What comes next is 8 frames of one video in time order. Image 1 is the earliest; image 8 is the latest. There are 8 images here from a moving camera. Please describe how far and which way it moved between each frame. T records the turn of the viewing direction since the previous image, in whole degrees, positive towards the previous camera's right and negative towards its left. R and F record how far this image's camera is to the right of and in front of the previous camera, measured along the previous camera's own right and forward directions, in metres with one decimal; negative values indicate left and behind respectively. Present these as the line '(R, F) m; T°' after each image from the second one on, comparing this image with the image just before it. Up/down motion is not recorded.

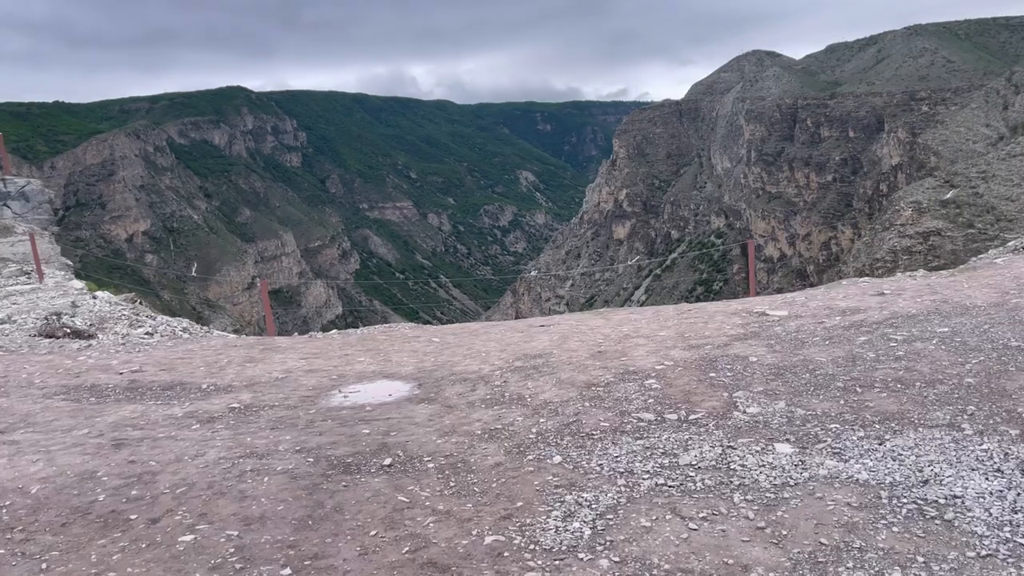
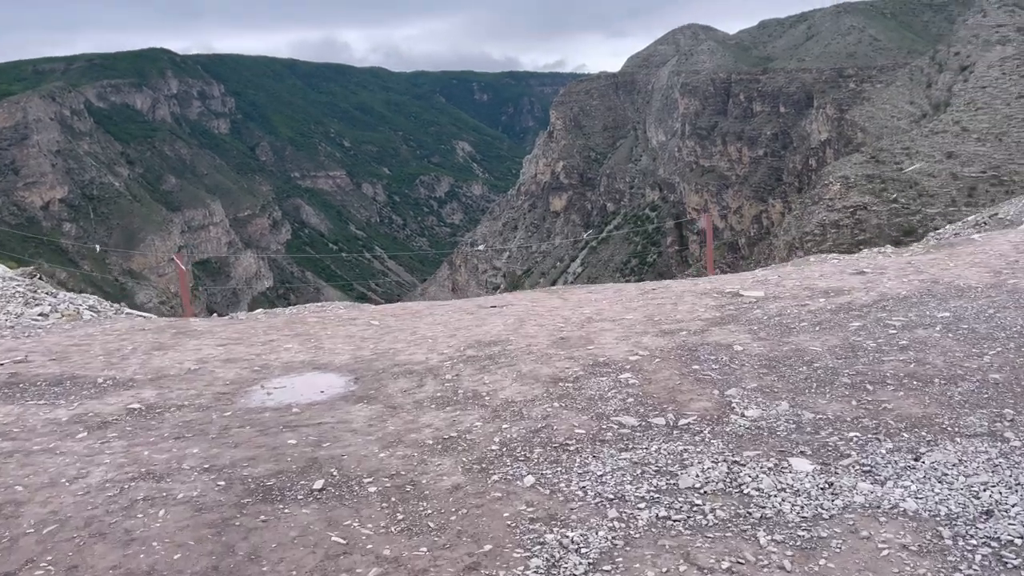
(-0.1, +1.0) m; +4°
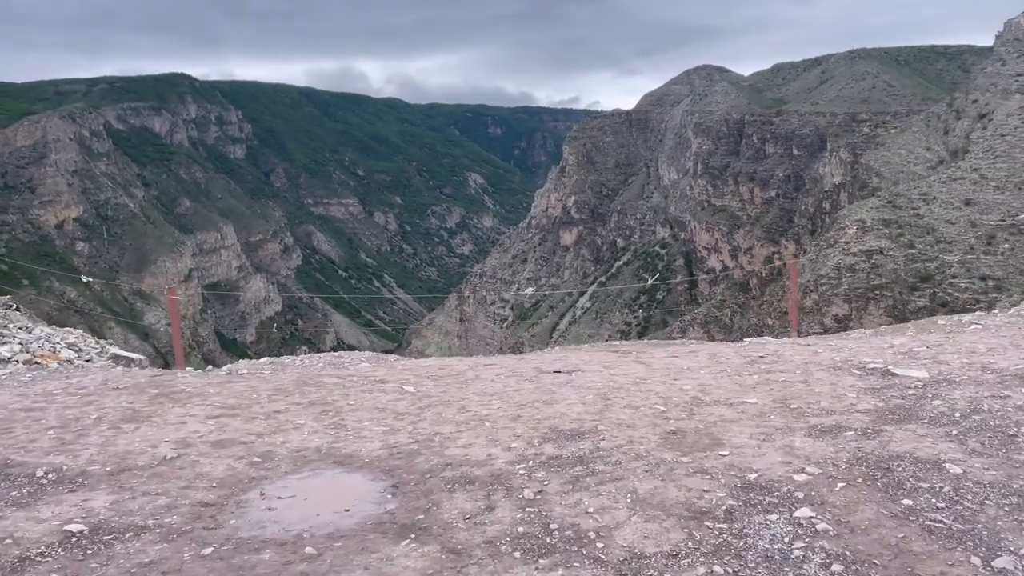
(-0.6, +1.9) m; -1°
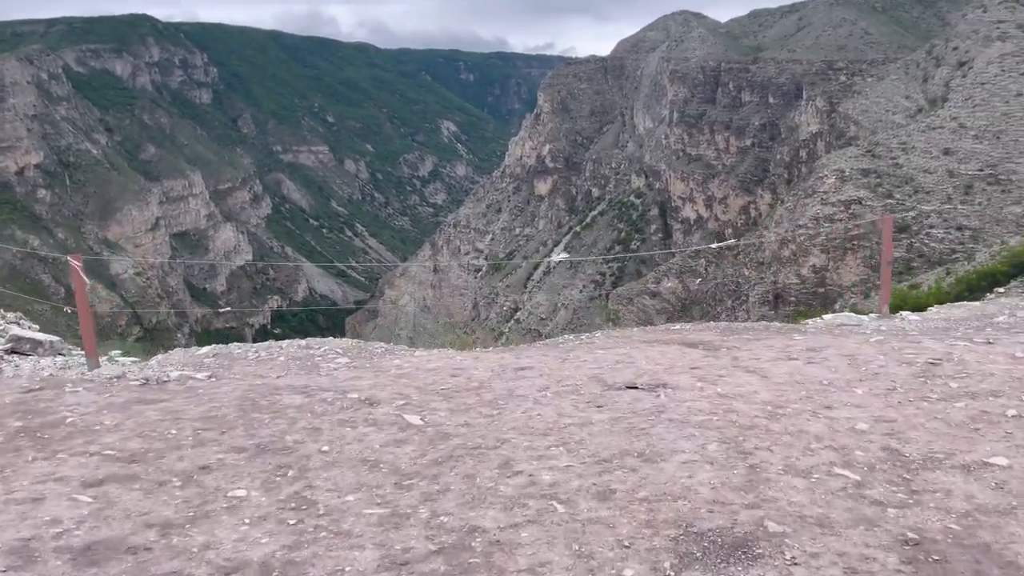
(-0.5, +2.5) m; +2°
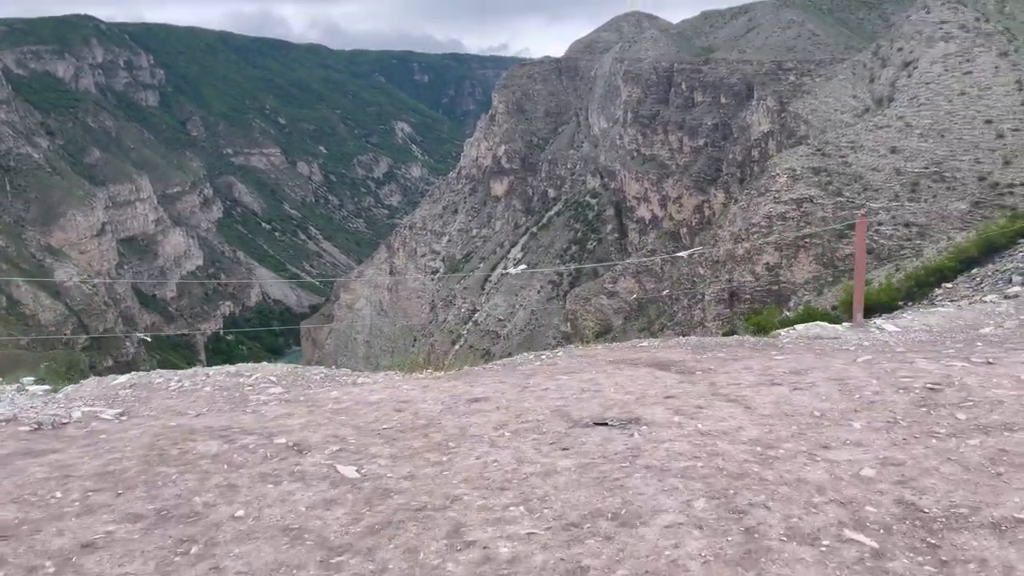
(0.0, +0.6) m; +3°
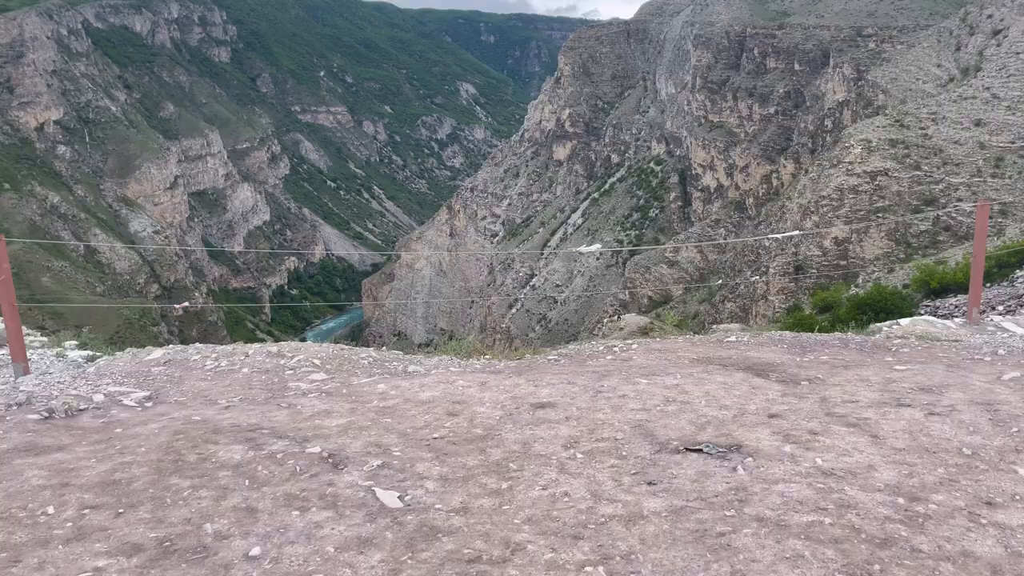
(-0.1, +0.8) m; -4°
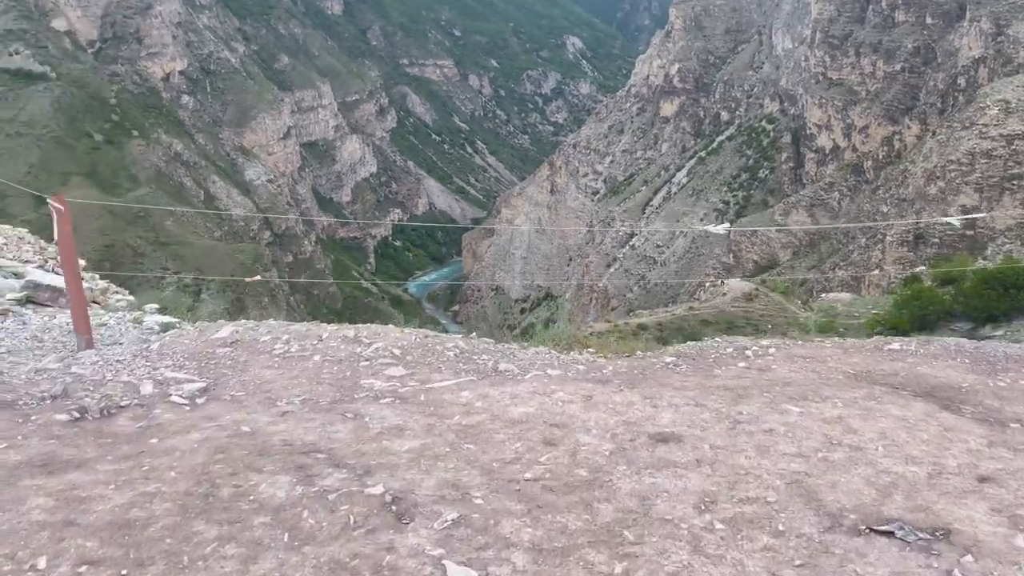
(-0.1, +0.9) m; -7°
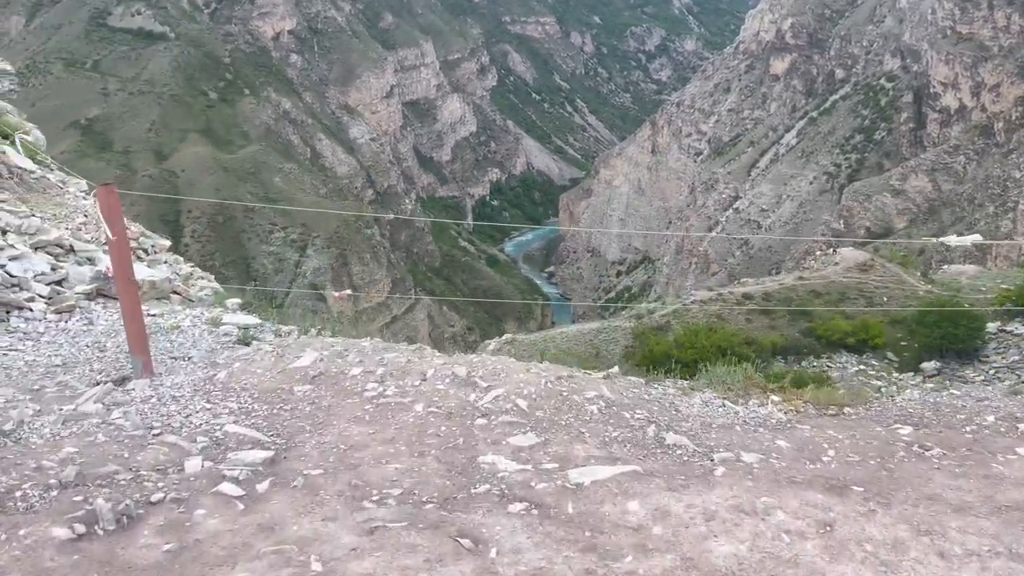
(-0.4, +1.3) m; -7°
